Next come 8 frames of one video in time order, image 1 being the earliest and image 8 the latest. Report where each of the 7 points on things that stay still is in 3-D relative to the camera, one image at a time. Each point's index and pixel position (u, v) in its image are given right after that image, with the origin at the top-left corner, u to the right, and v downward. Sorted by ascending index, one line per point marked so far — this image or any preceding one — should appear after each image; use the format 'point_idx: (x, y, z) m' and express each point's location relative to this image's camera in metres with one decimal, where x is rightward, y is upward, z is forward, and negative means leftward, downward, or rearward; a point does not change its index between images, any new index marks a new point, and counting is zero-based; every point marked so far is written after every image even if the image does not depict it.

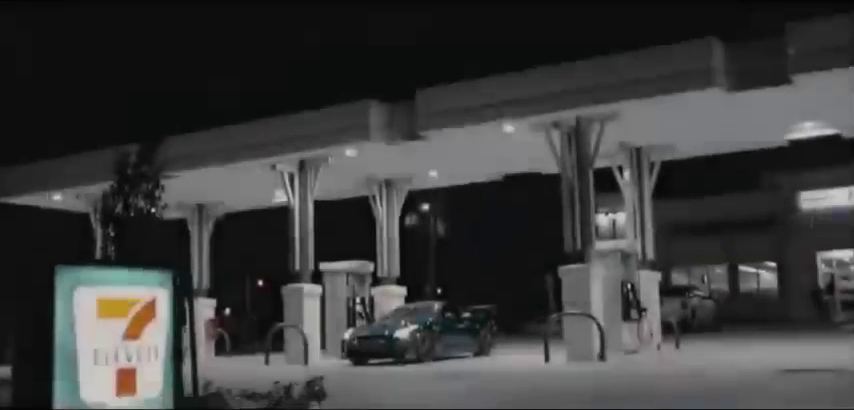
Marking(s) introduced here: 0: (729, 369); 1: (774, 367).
0: (+4.3, -2.4, +15.2) m
1: (+5.0, -2.3, +15.4) m
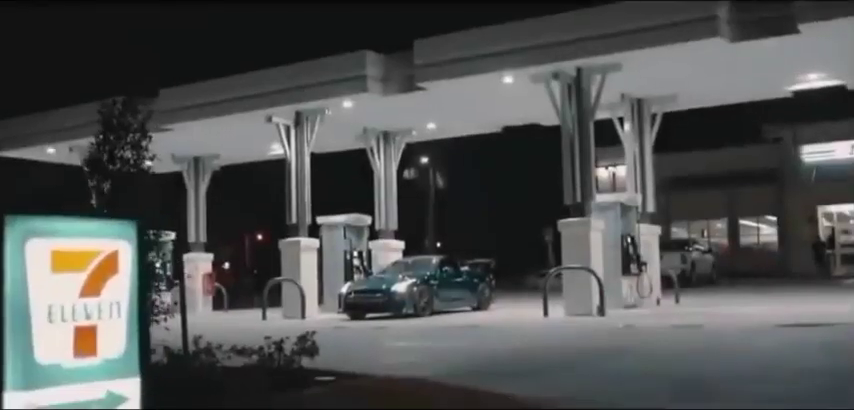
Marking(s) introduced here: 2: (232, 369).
0: (+4.2, -1.7, +15.0) m
1: (+4.9, -1.7, +15.2) m
2: (-1.6, -1.4, +8.8) m
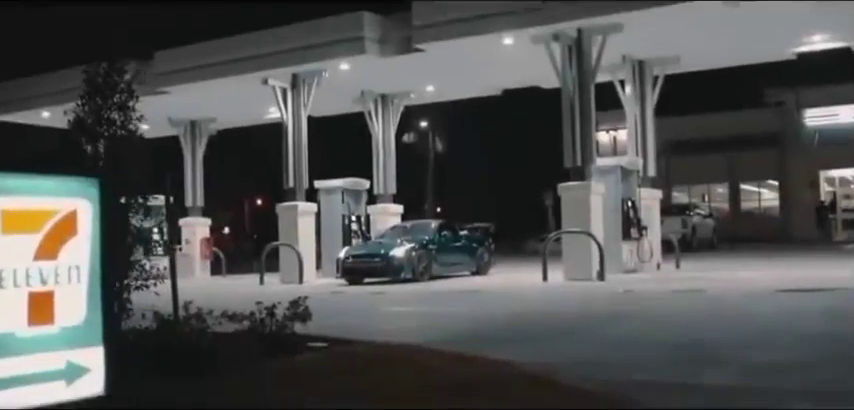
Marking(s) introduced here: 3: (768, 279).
0: (+4.2, -1.2, +14.8) m
1: (+4.9, -1.2, +15.0) m
2: (-1.7, -1.1, +8.6) m
3: (+5.6, -1.2, +17.5) m
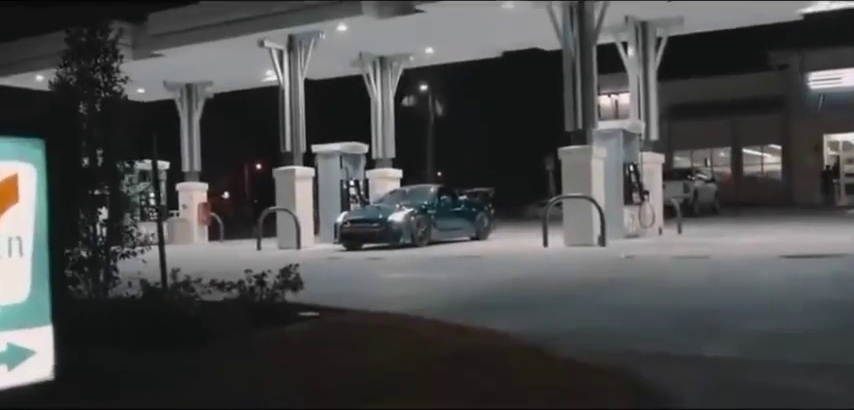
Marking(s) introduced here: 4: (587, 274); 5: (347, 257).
0: (+4.2, -0.7, +14.5) m
1: (+4.9, -0.7, +14.7) m
2: (-1.7, -0.8, +8.3) m
3: (+5.5, -0.6, +17.2) m
4: (+2.0, -0.9, +13.3) m
5: (-1.4, -0.9, +18.2) m
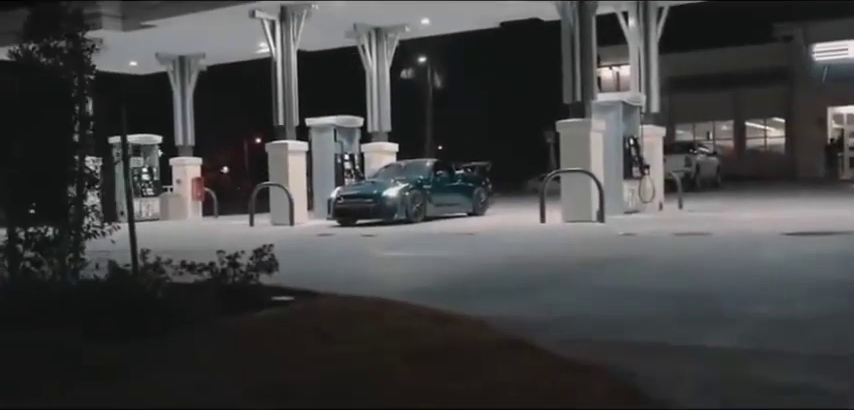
0: (+4.1, -0.4, +14.1) m
1: (+4.8, -0.3, +14.2) m
2: (-1.8, -0.6, +7.9) m
3: (+5.4, -0.2, +16.8) m
4: (+1.9, -0.6, +12.8) m
5: (-1.5, -0.5, +17.8) m
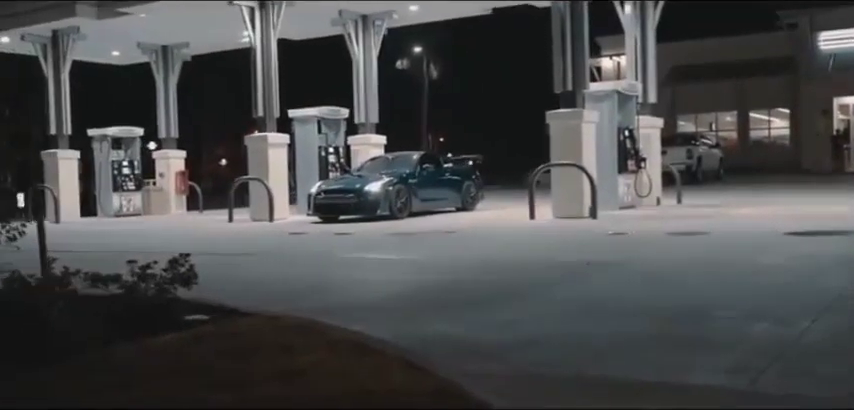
0: (+3.8, -0.3, +13.0) m
1: (+4.5, -0.3, +13.2) m
2: (-2.1, -0.6, +6.9) m
3: (+5.2, -0.2, +15.8) m
4: (+1.6, -0.5, +11.8) m
5: (-1.8, -0.4, +16.8) m
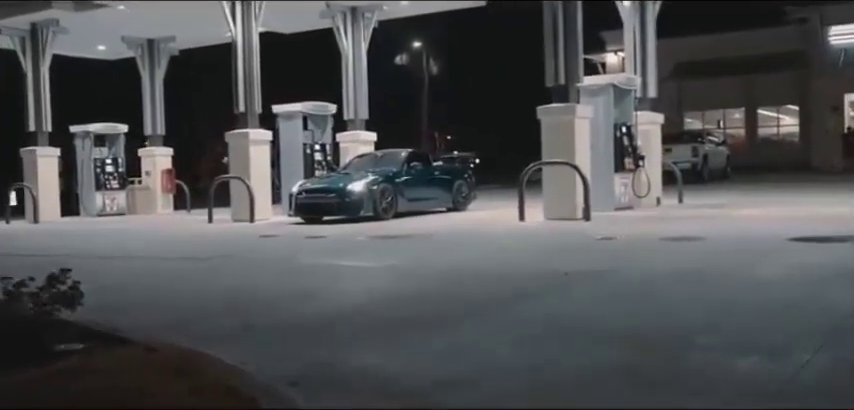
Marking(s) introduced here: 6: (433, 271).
0: (+3.5, -0.3, +12.0) m
1: (+4.2, -0.3, +12.2) m
2: (-2.5, -0.6, +6.0) m
3: (+4.9, -0.2, +14.7) m
4: (+1.3, -0.6, +10.8) m
5: (-2.0, -0.4, +15.8) m
6: (+0.1, -0.6, +11.0) m
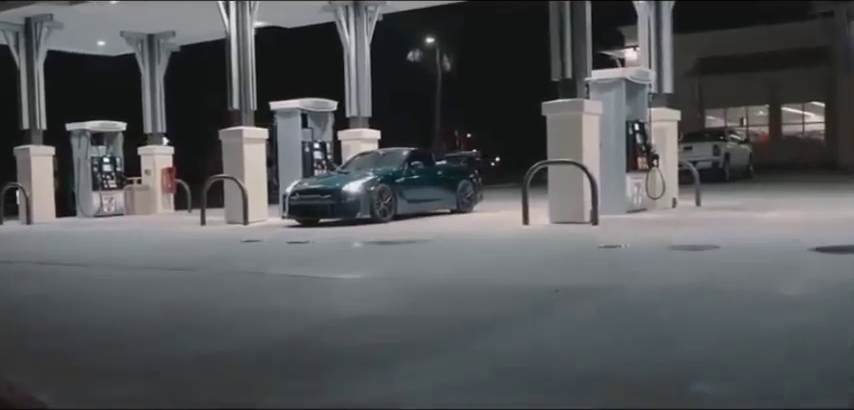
0: (+3.3, -0.4, +10.9) m
1: (+4.0, -0.3, +11.1) m
2: (-2.7, -0.7, +5.0) m
3: (+4.8, -0.2, +13.6) m
4: (+1.1, -0.6, +9.8) m
5: (-2.1, -0.4, +14.8) m
6: (0.0, -0.7, +9.9) m
